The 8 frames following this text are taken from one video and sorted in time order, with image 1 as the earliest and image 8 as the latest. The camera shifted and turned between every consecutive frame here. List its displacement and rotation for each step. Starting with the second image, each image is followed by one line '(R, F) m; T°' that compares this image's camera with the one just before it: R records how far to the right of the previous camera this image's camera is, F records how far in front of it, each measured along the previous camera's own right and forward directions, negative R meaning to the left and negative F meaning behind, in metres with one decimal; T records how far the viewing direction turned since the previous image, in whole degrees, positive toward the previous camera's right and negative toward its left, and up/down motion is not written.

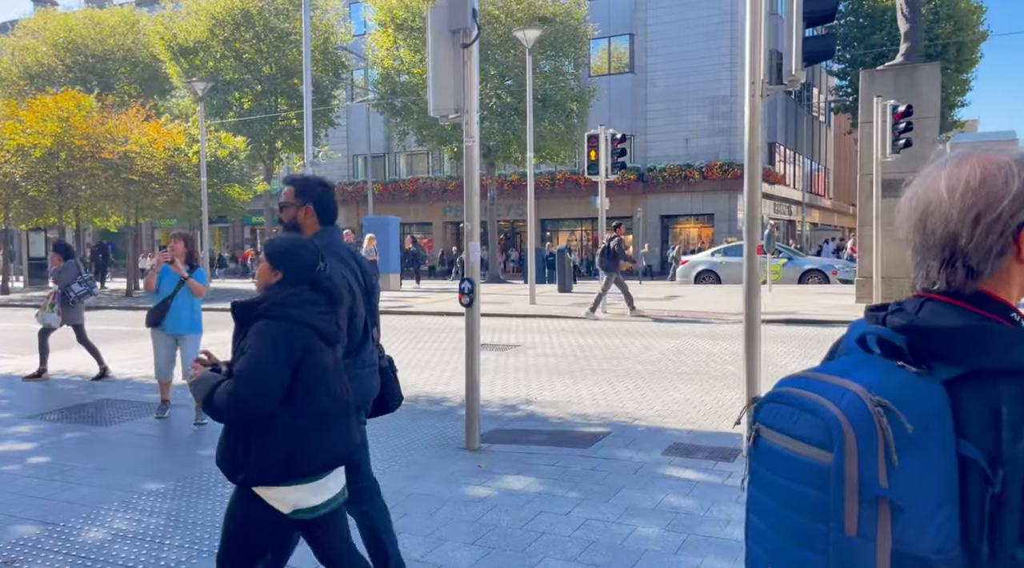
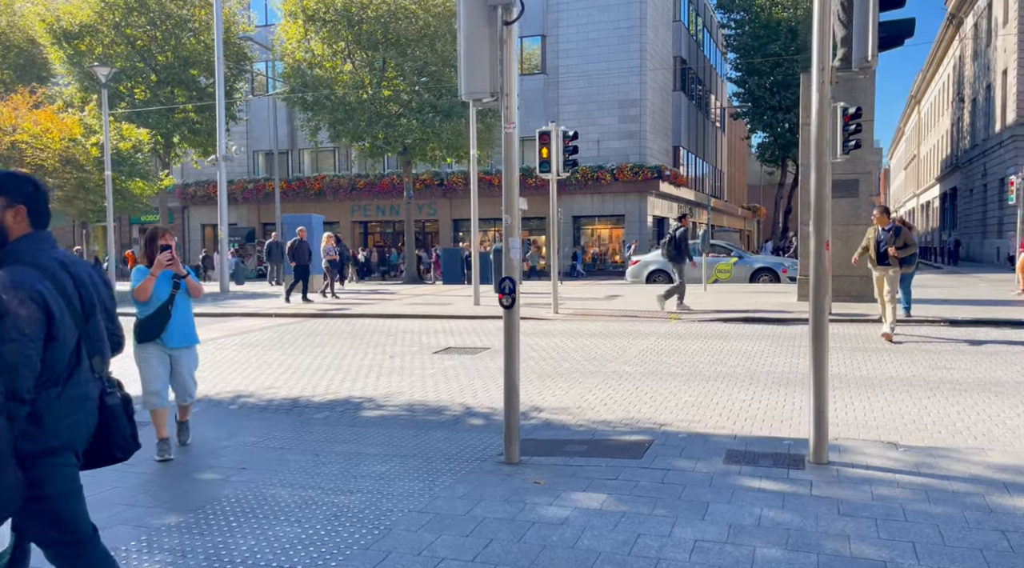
(-1.0, +0.6) m; +7°
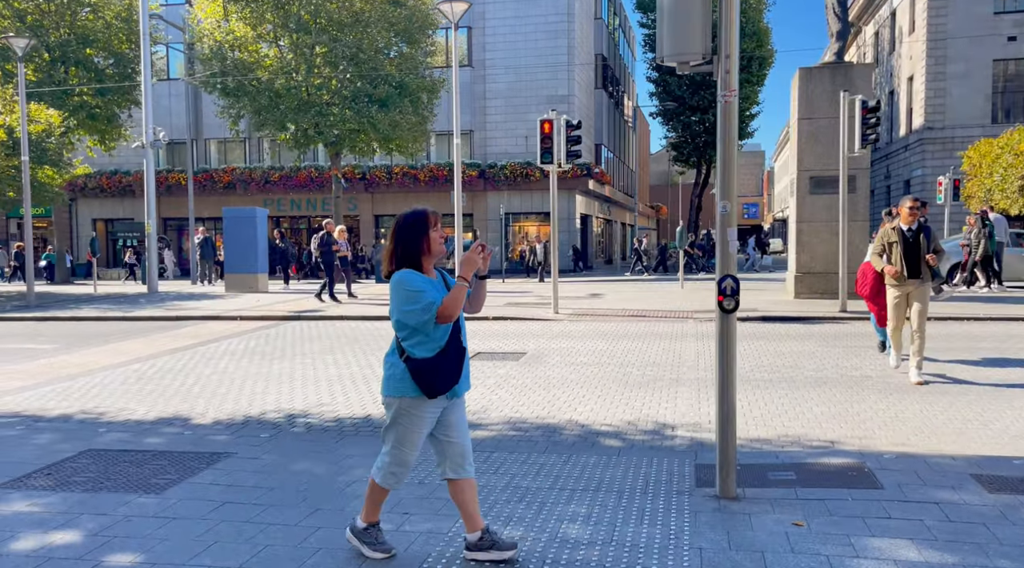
(-1.8, +1.2) m; +7°
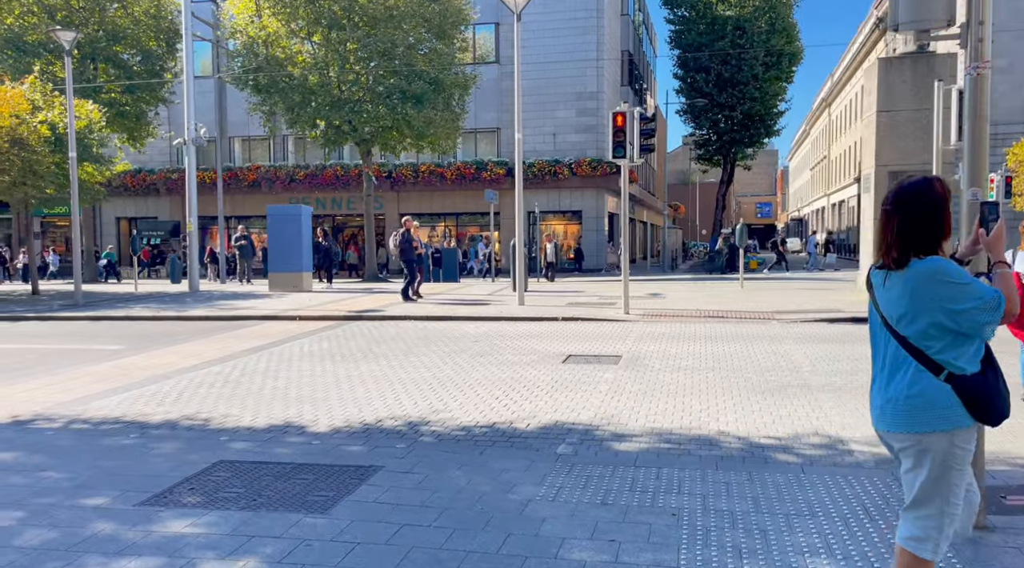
(-1.0, +0.5) m; -1°
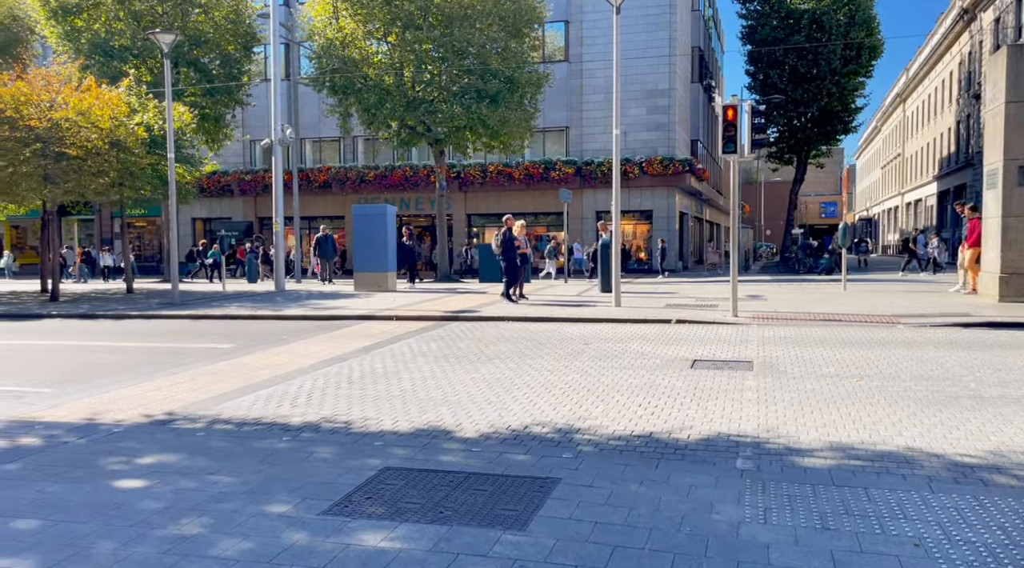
(-0.8, +0.3) m; -4°
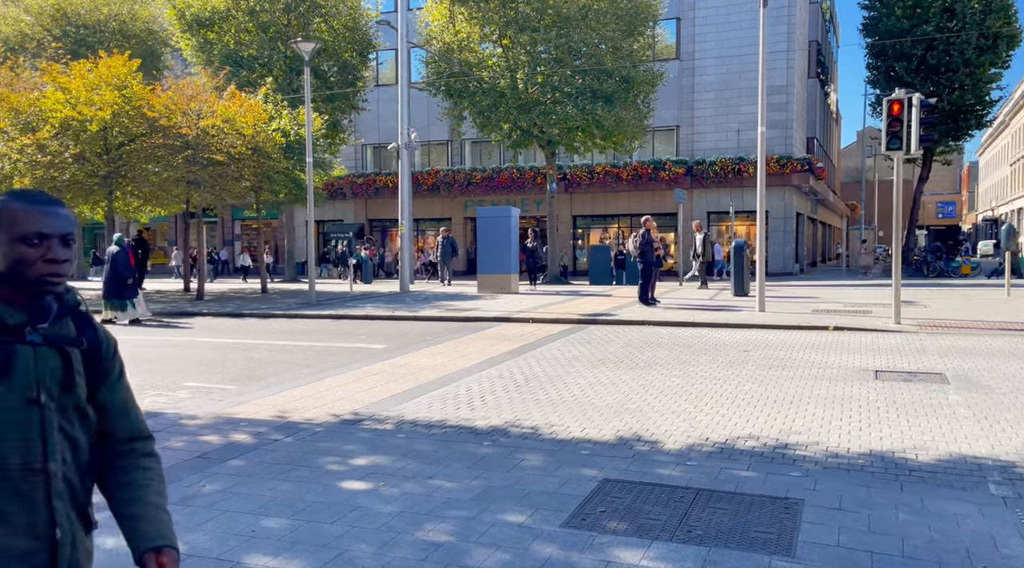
(-0.8, +0.1) m; -6°
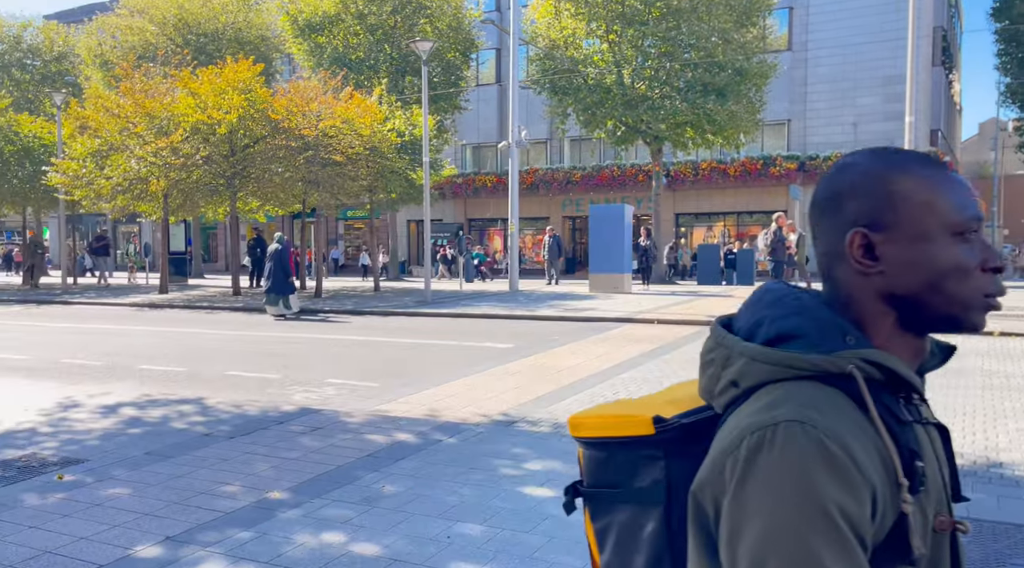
(-0.6, +0.3) m; -6°
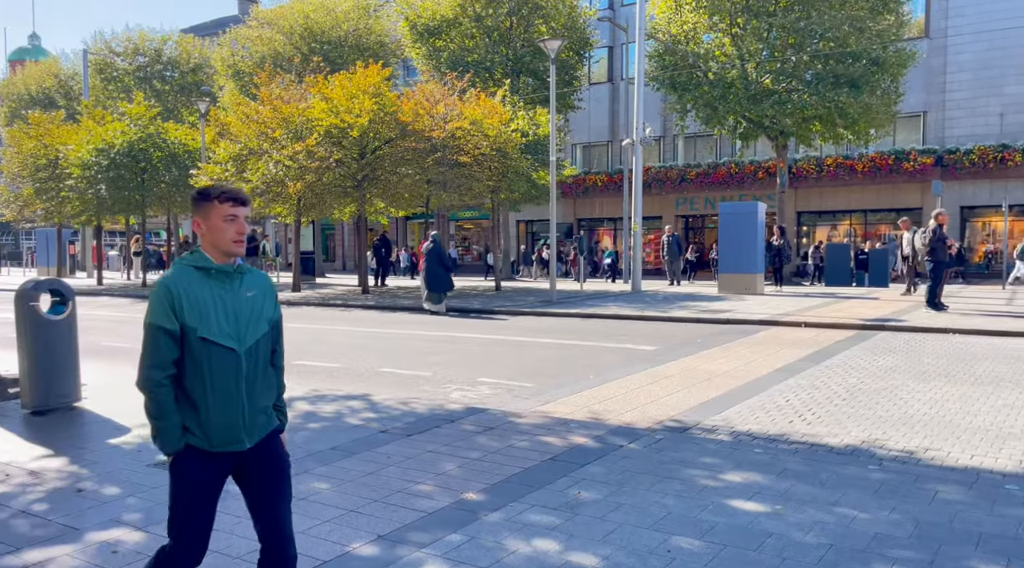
(-0.6, +0.2) m; -7°
